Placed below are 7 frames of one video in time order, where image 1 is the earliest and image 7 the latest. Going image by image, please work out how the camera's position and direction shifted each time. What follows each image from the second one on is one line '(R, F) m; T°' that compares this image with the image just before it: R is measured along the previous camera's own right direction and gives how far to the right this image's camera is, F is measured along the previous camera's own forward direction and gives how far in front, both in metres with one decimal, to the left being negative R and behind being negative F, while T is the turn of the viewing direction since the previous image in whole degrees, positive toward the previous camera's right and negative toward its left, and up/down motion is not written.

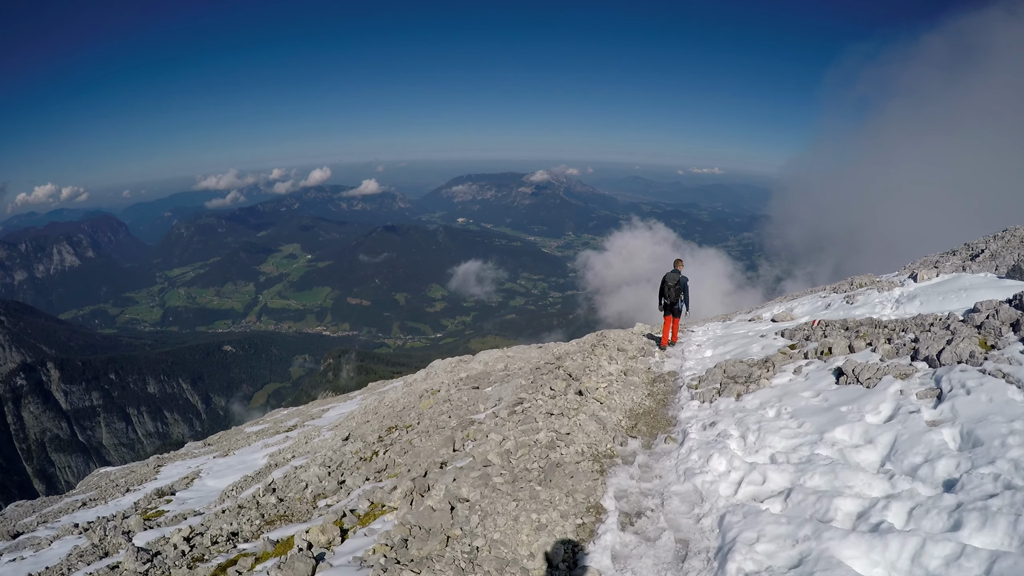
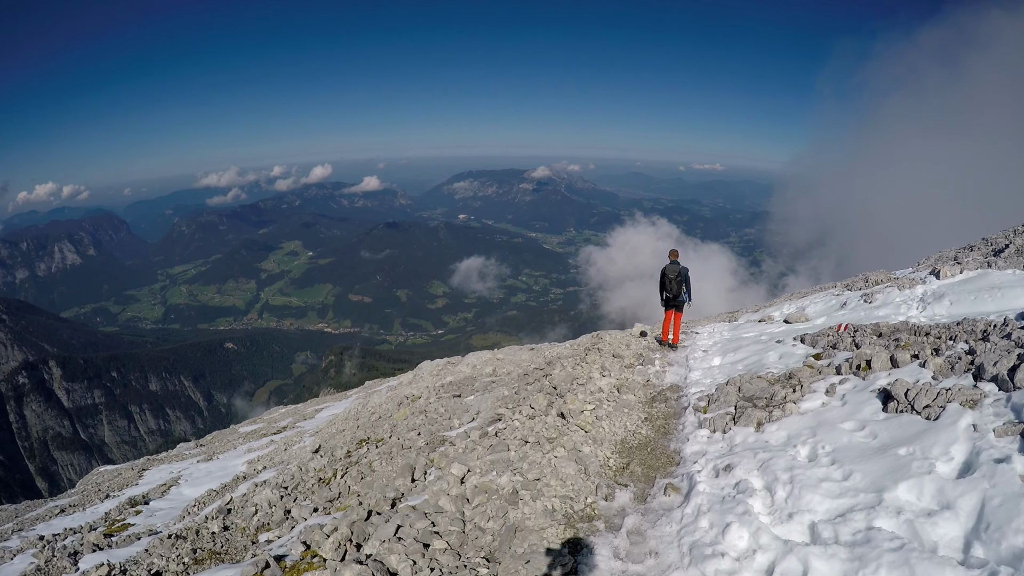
(+0.6, +1.7) m; 0°
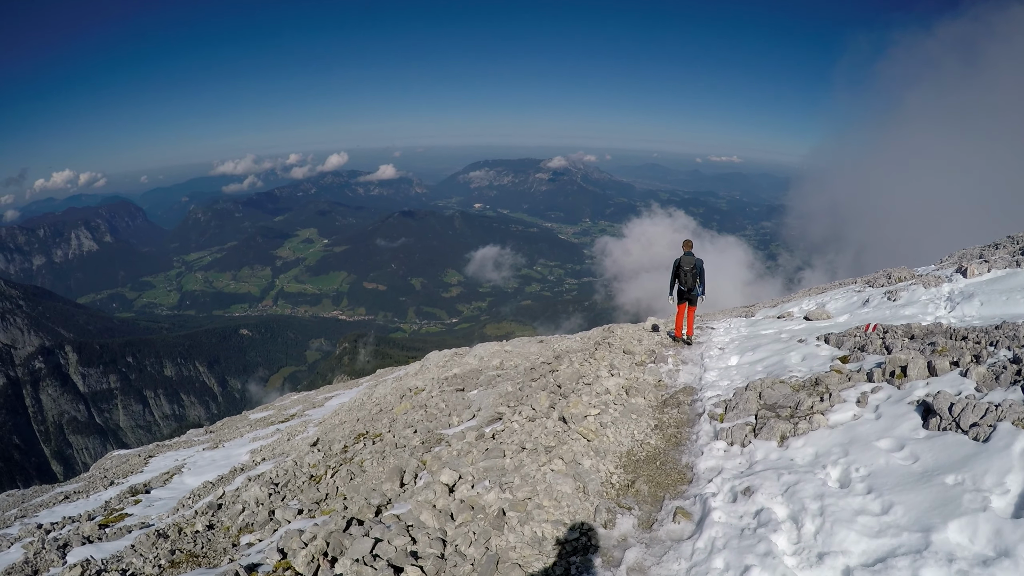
(+0.2, +0.7) m; -2°
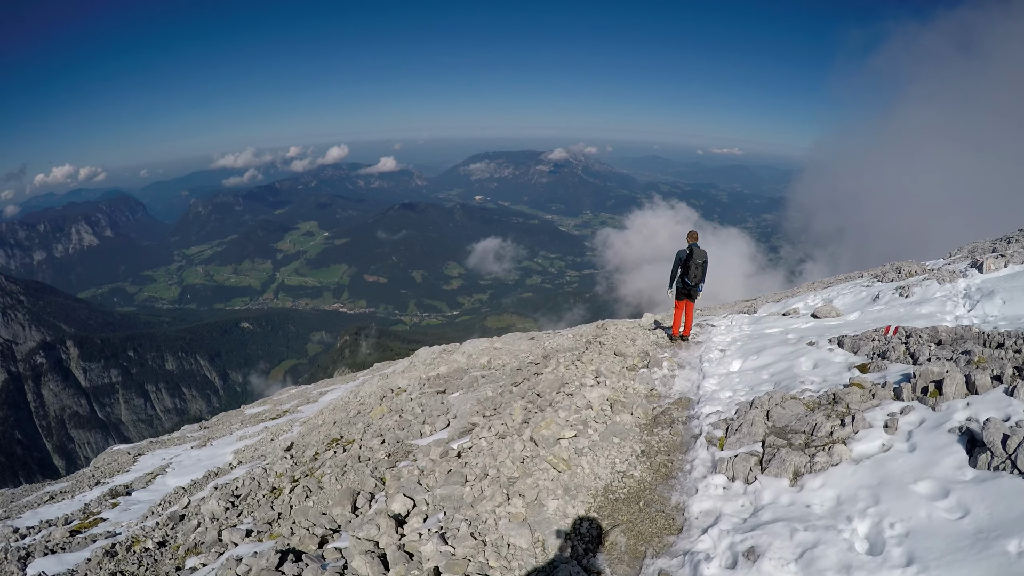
(+0.5, +1.1) m; 0°
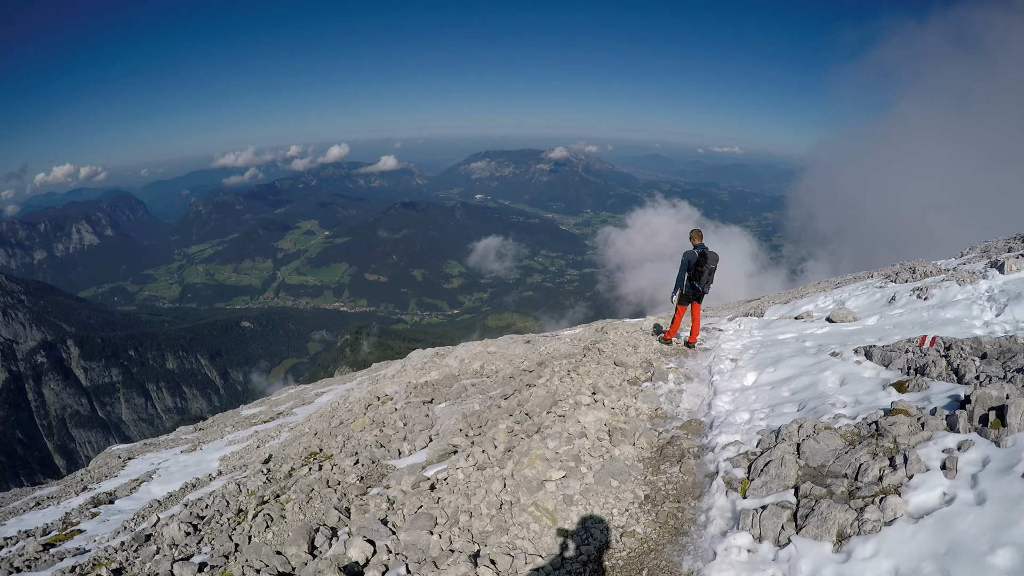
(+0.3, +1.0) m; 0°
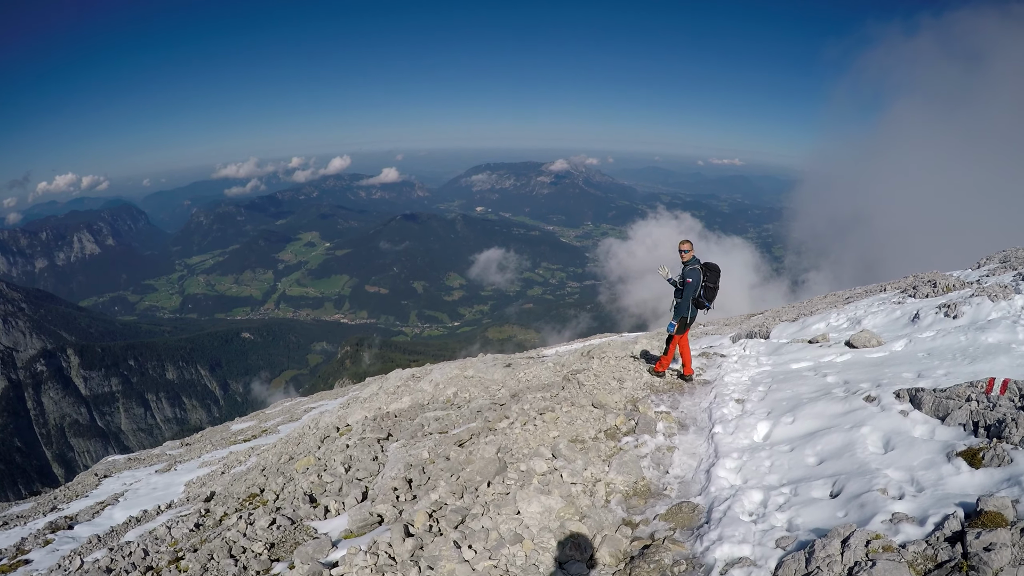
(+0.9, +1.9) m; 0°
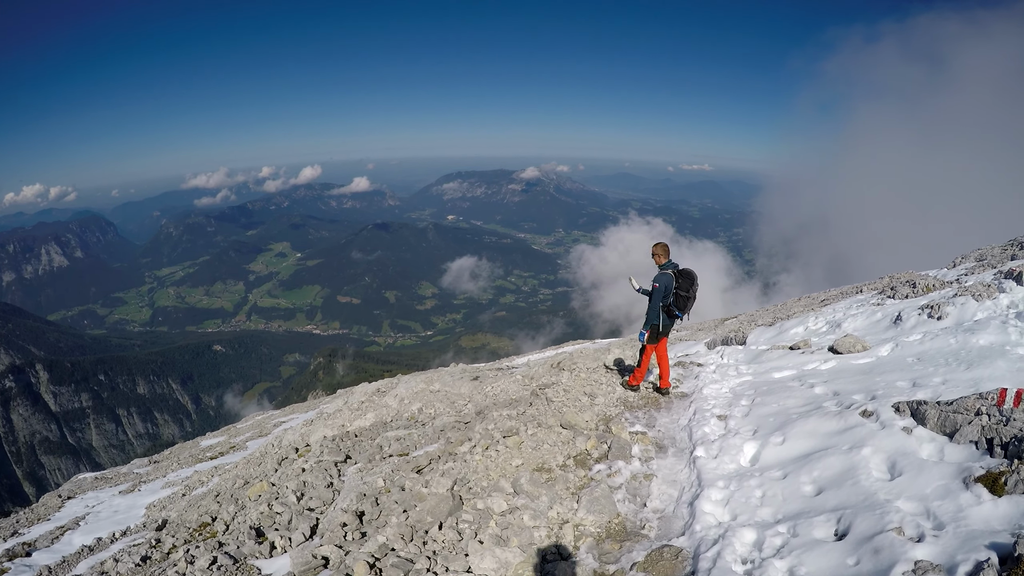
(+0.3, +0.8) m; +2°
